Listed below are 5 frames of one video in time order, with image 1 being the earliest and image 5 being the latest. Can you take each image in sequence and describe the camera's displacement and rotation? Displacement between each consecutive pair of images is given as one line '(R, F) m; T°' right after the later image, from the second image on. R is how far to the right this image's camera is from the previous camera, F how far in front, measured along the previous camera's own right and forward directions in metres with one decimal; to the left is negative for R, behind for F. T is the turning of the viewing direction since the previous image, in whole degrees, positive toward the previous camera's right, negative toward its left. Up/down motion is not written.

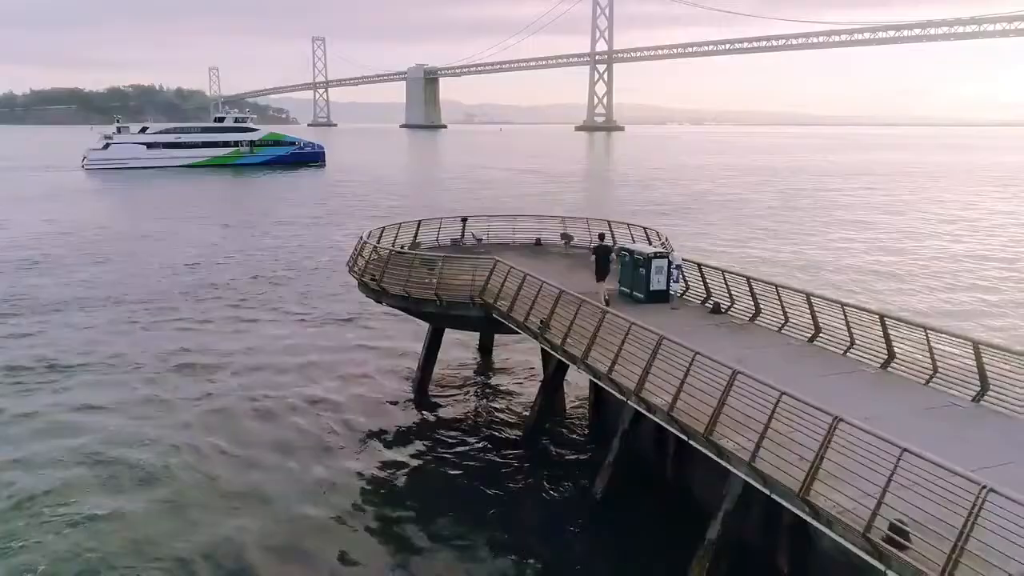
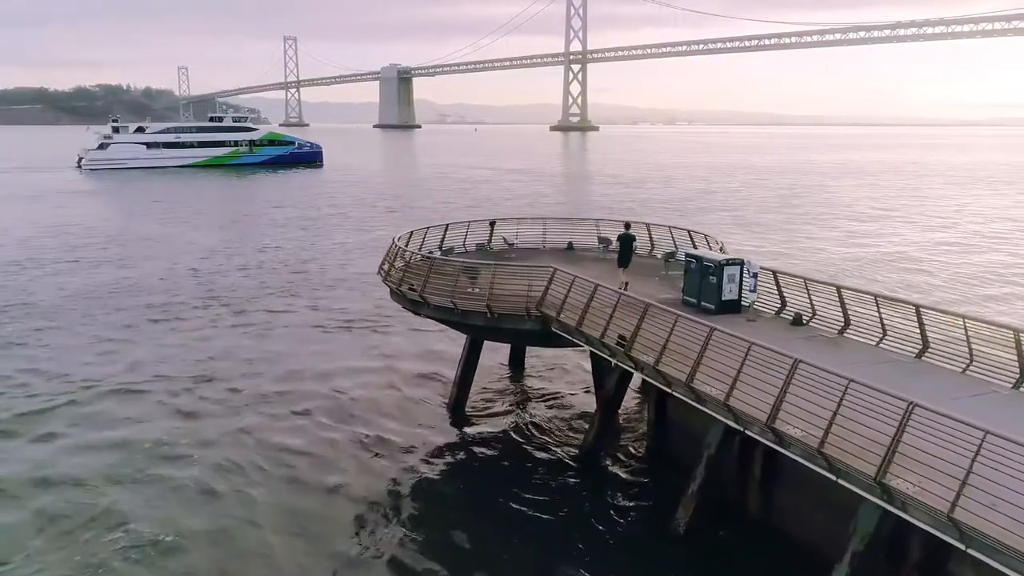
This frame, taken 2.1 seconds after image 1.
(-1.5, +1.3) m; +2°
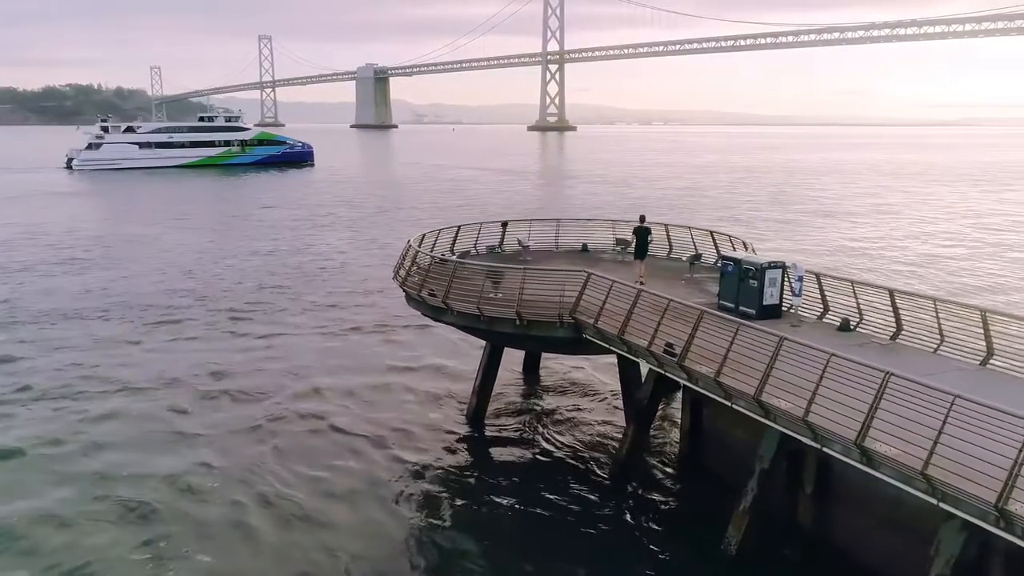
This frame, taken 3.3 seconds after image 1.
(-0.9, +0.7) m; +1°
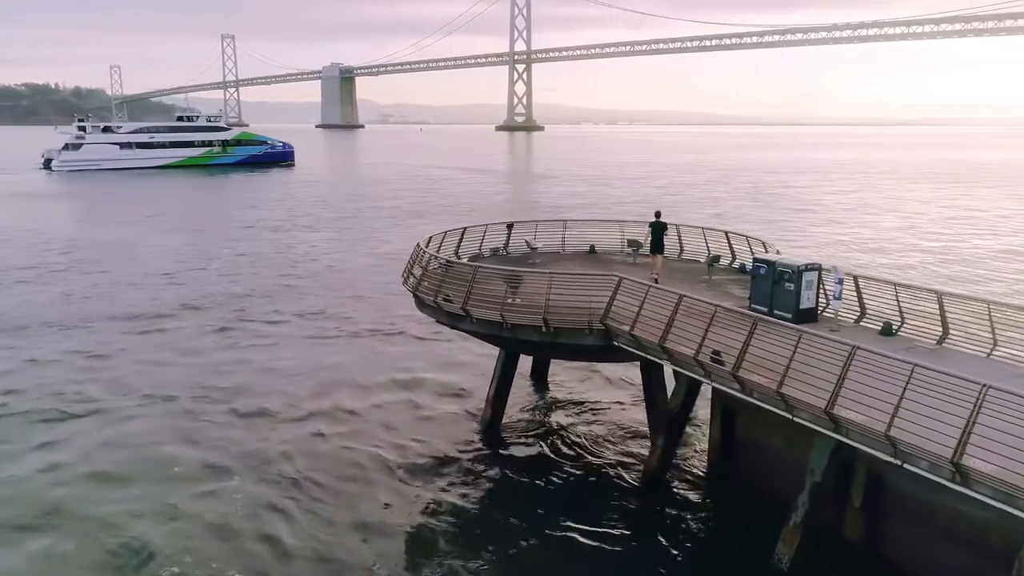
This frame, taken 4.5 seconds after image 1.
(-1.0, +0.7) m; +2°
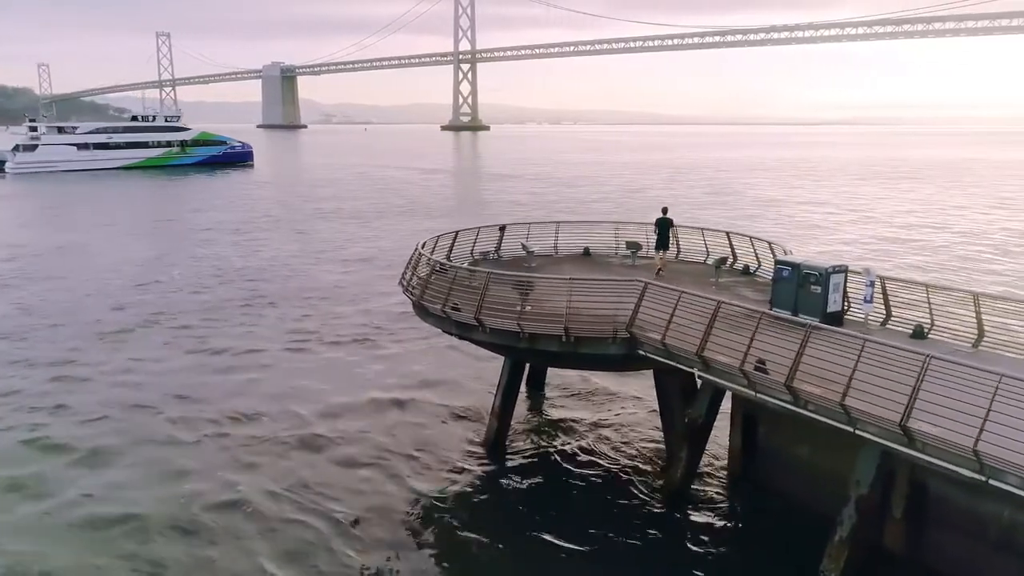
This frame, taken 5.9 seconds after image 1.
(-1.1, +0.8) m; +4°
